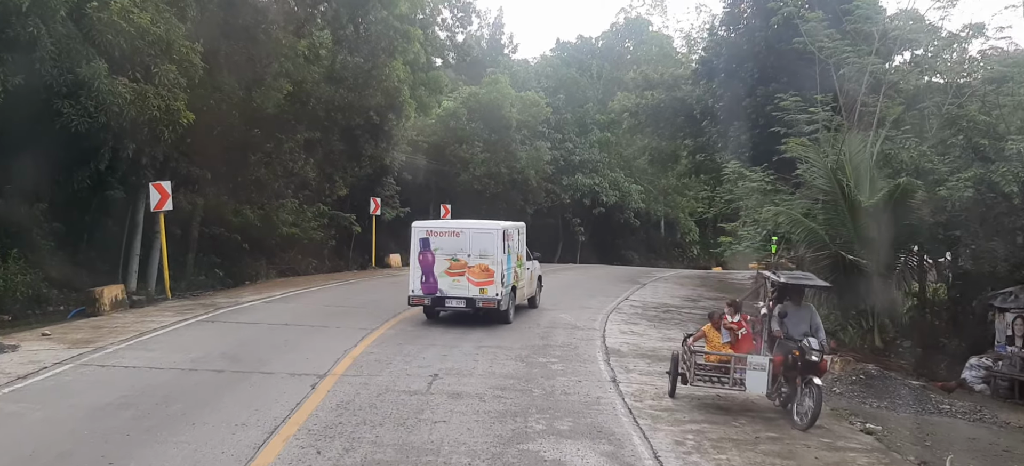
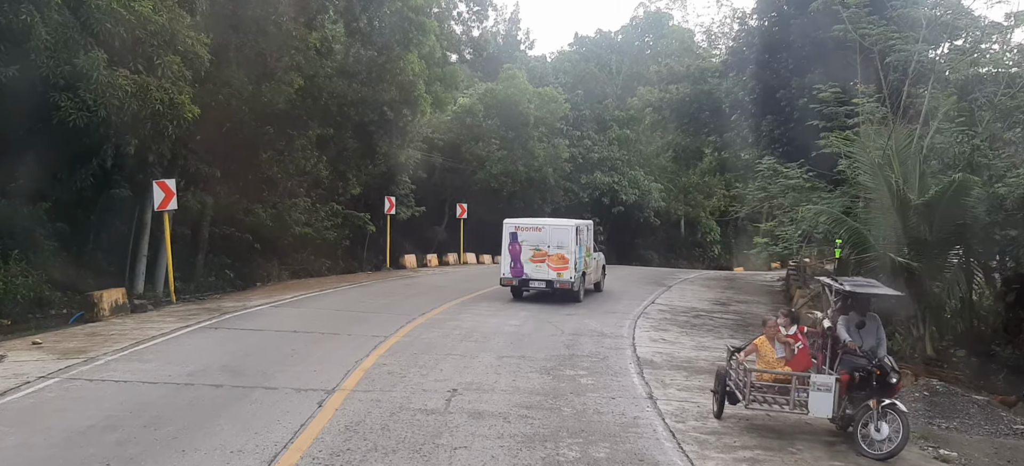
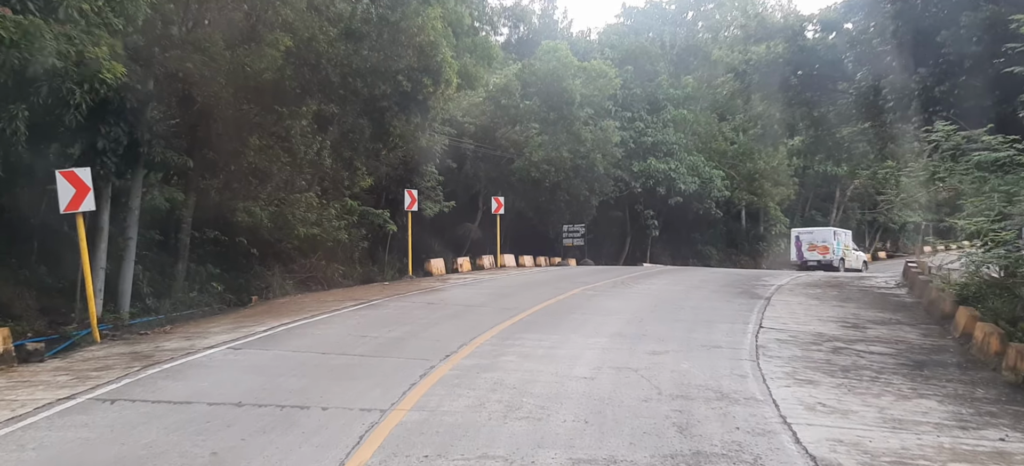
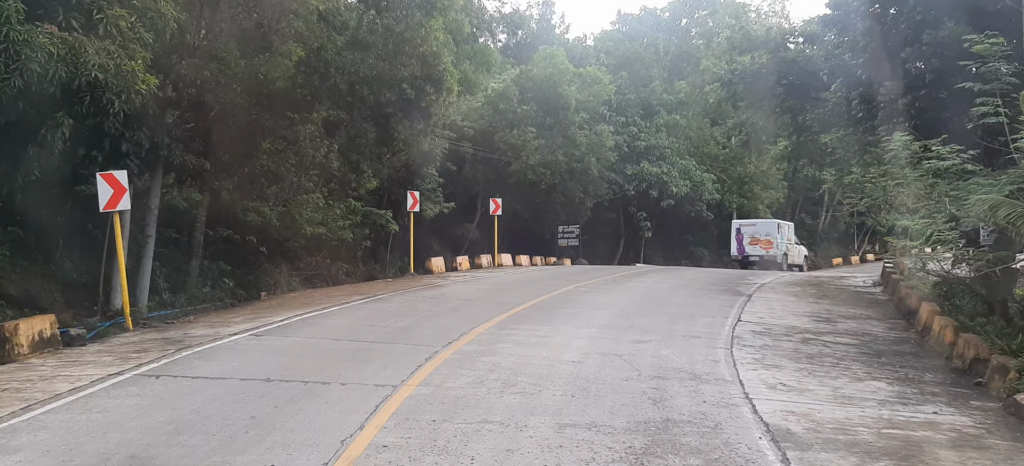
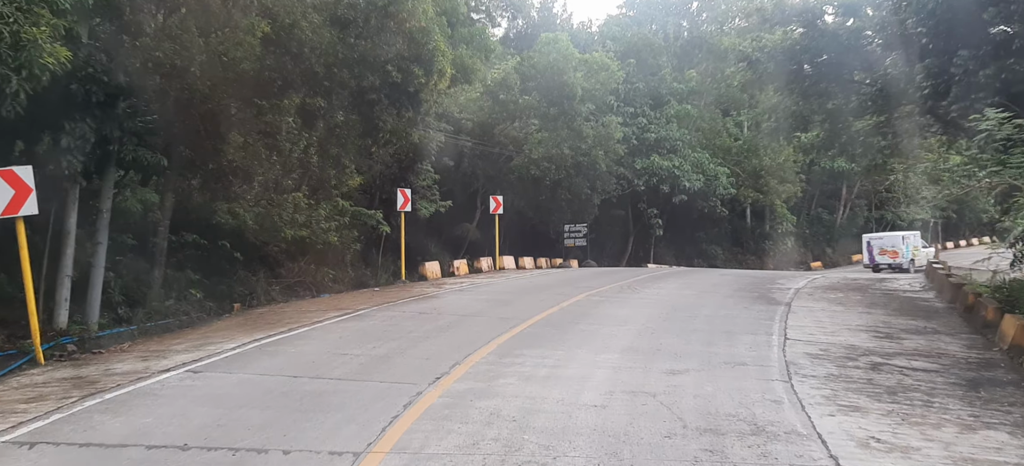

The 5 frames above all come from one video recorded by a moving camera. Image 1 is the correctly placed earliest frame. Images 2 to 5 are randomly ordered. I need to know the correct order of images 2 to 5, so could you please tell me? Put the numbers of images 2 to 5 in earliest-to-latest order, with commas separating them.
2, 4, 3, 5
